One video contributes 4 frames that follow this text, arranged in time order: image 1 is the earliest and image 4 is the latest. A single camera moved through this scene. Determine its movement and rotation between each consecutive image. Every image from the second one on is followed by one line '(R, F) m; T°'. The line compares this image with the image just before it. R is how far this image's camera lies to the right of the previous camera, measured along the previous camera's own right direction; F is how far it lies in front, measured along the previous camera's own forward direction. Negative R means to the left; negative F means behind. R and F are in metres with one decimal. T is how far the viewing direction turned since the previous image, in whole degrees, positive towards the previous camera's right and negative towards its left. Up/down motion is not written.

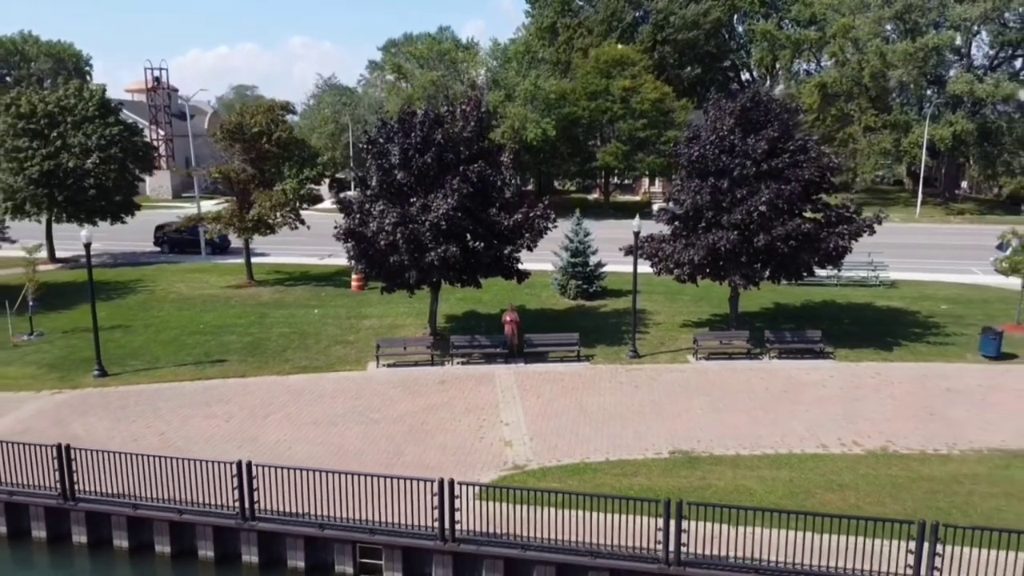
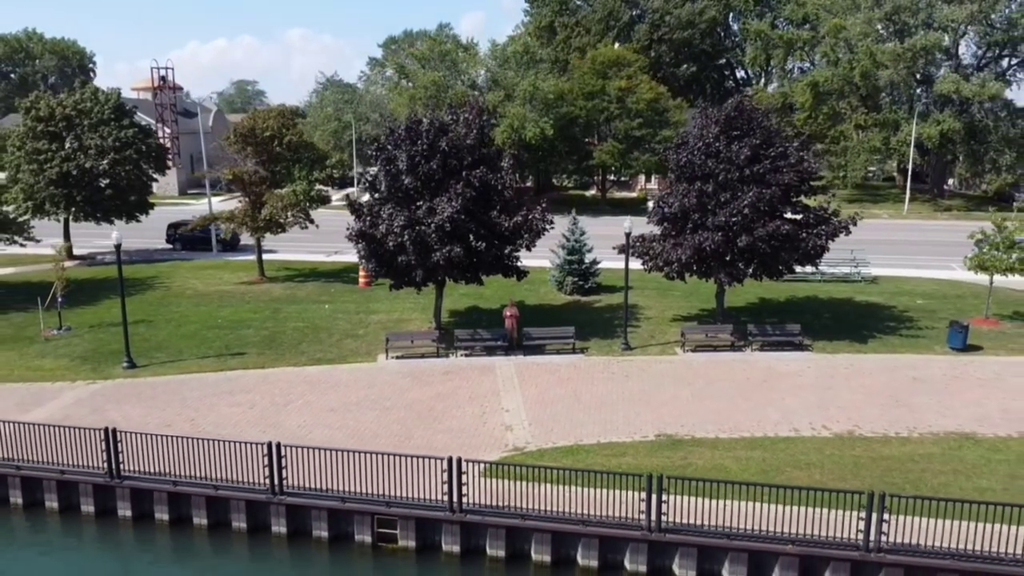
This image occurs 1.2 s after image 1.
(0.0, -1.4) m; 0°
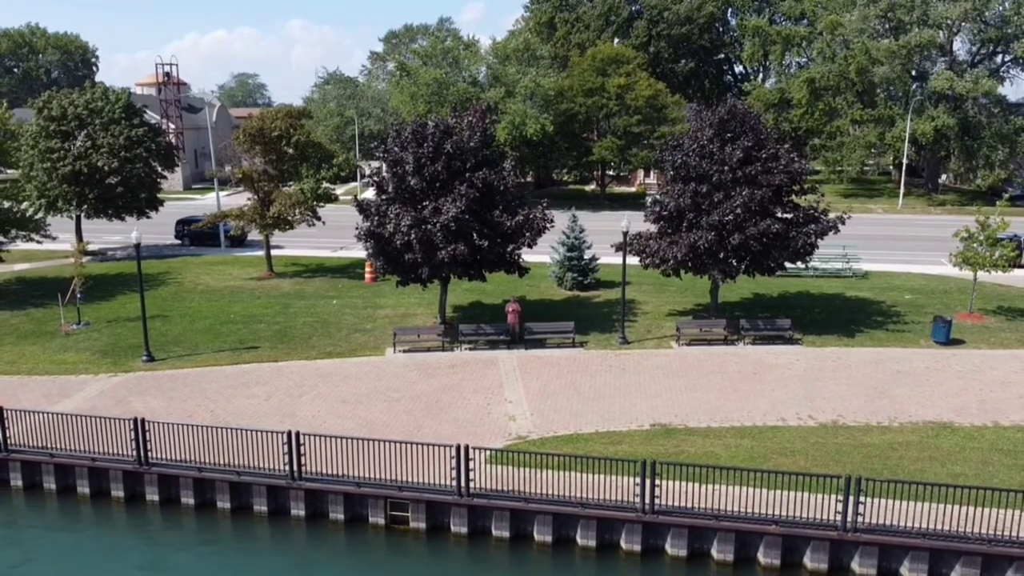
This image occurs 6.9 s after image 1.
(-0.1, -0.9) m; 0°
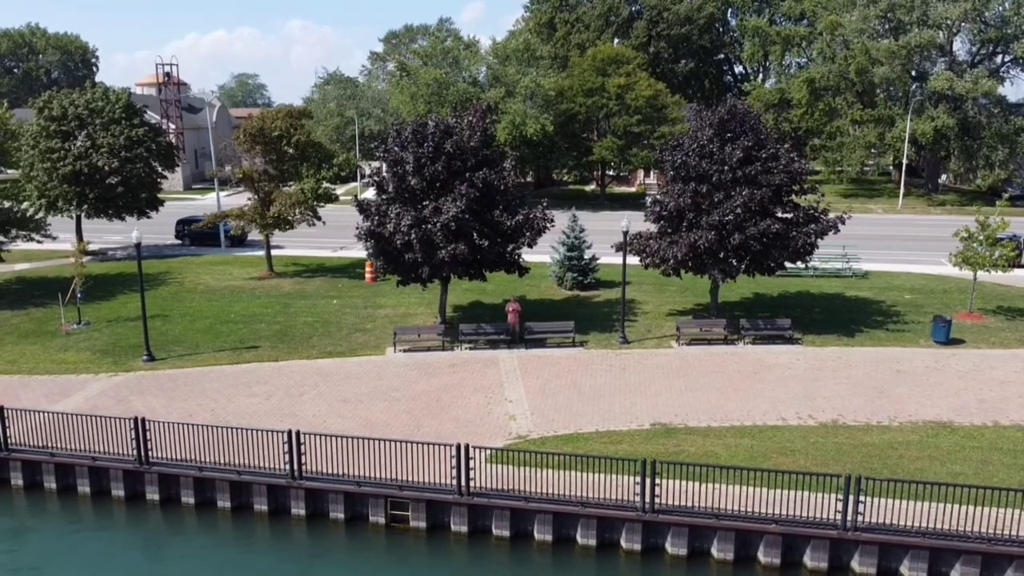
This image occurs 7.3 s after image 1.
(0.0, 0.0) m; 0°
